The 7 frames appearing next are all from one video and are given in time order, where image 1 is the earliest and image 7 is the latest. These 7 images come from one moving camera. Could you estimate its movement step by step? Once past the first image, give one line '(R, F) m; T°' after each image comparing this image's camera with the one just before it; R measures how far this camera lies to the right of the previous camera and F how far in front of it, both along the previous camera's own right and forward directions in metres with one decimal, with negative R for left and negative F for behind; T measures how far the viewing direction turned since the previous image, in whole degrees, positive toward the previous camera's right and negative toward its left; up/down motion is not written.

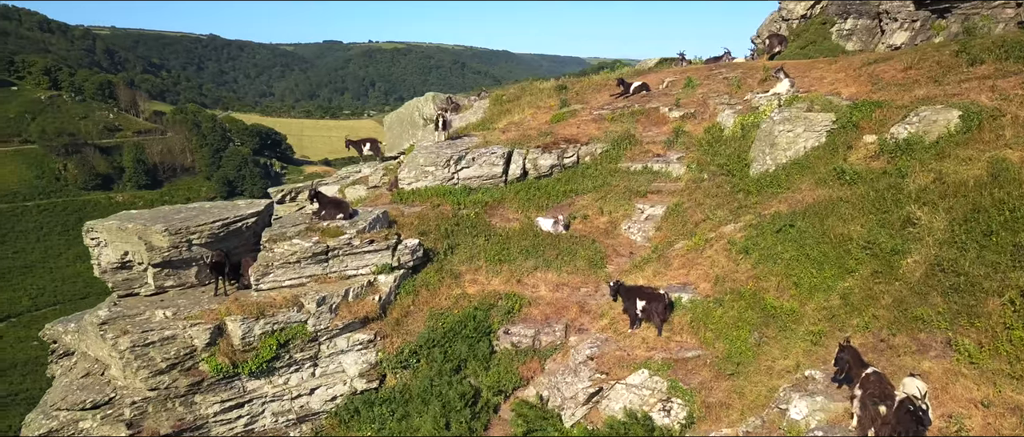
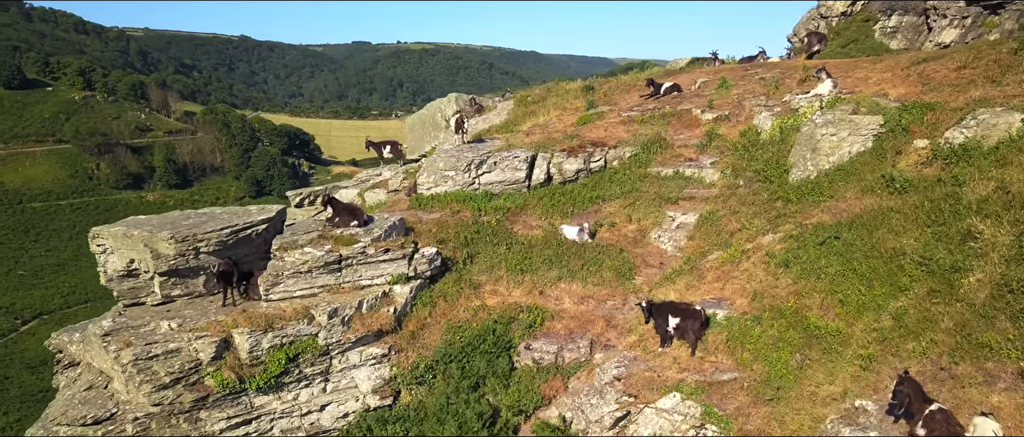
(+0.1, +0.7) m; -2°
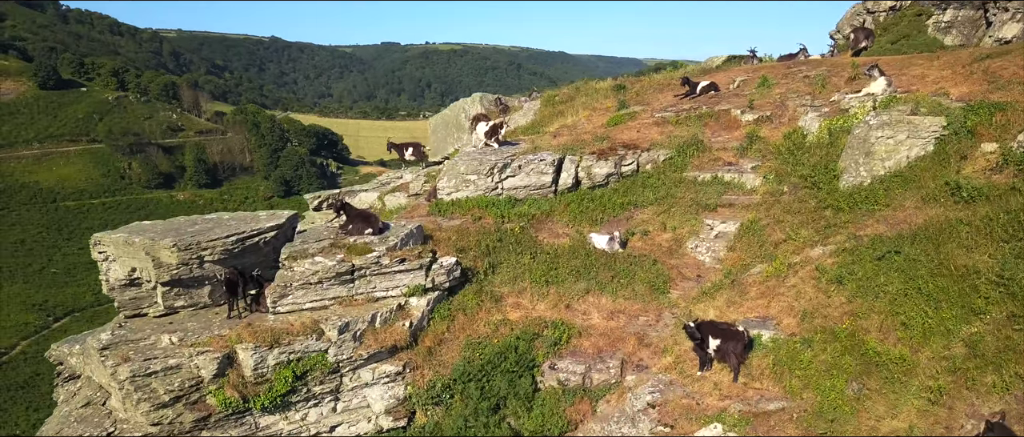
(0.0, +0.9) m; -2°
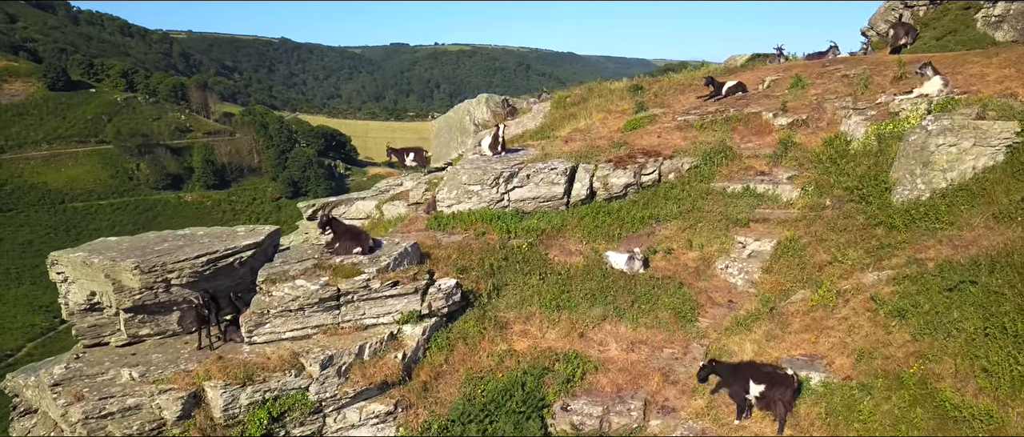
(0.0, +1.3) m; -1°
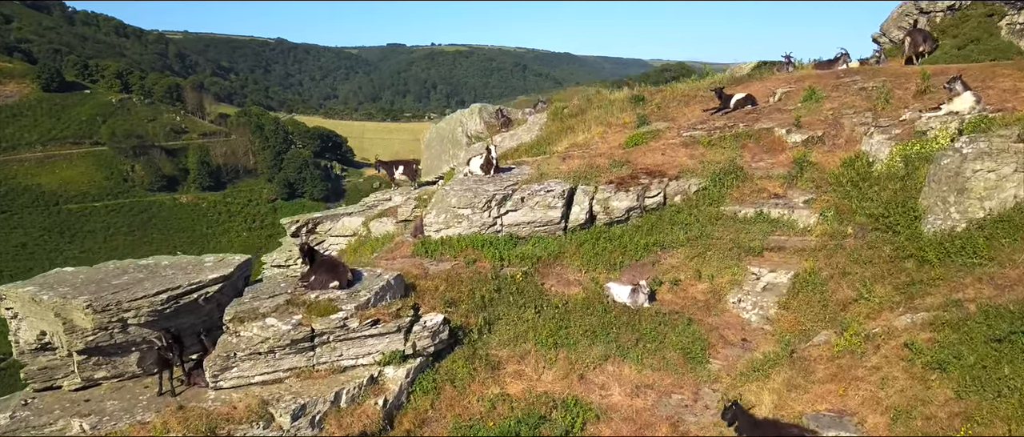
(+0.1, +0.9) m; 0°
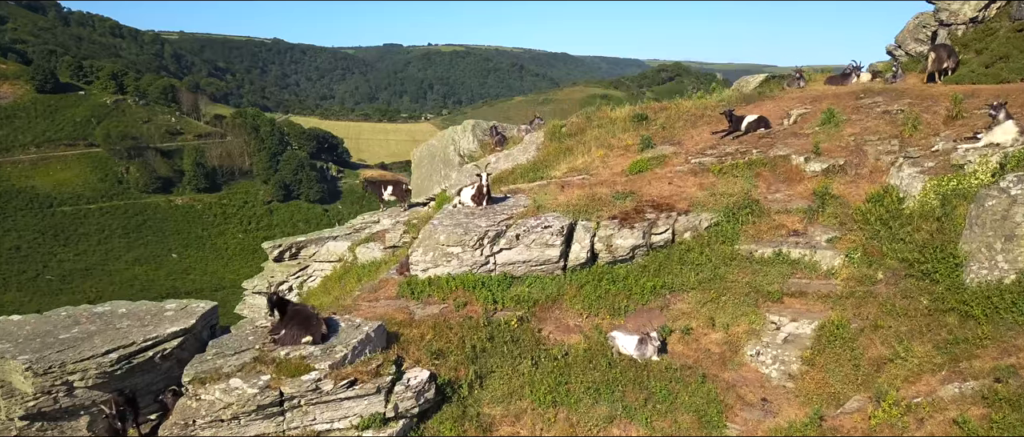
(0.0, +0.9) m; 0°
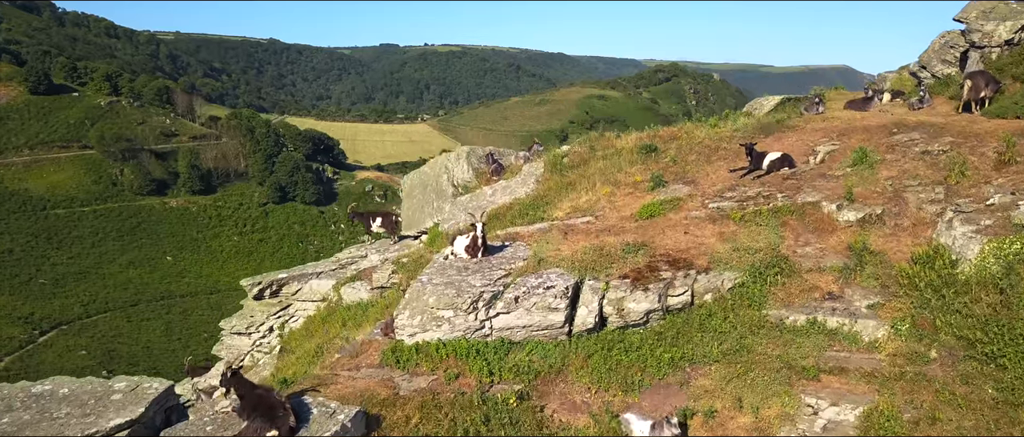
(0.0, +1.1) m; 0°
